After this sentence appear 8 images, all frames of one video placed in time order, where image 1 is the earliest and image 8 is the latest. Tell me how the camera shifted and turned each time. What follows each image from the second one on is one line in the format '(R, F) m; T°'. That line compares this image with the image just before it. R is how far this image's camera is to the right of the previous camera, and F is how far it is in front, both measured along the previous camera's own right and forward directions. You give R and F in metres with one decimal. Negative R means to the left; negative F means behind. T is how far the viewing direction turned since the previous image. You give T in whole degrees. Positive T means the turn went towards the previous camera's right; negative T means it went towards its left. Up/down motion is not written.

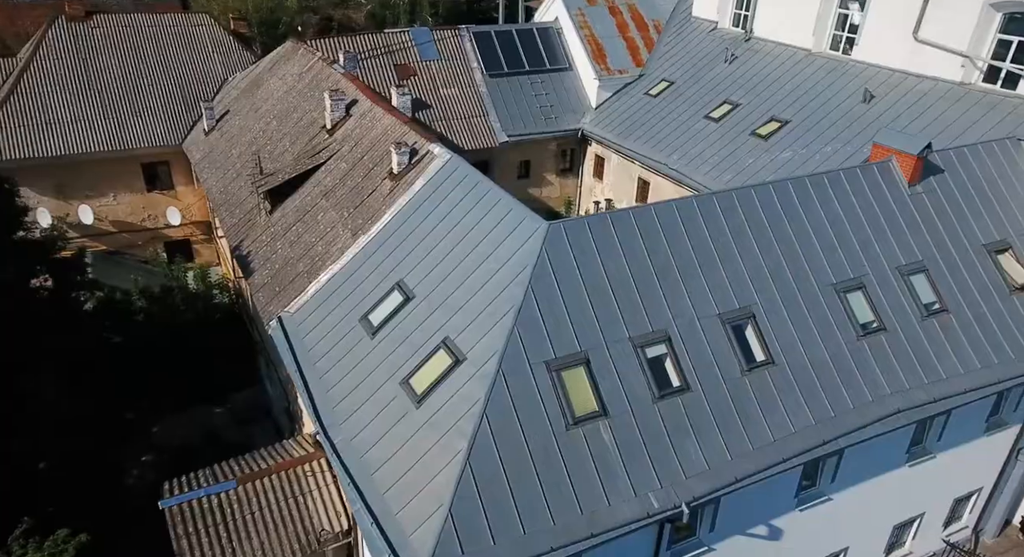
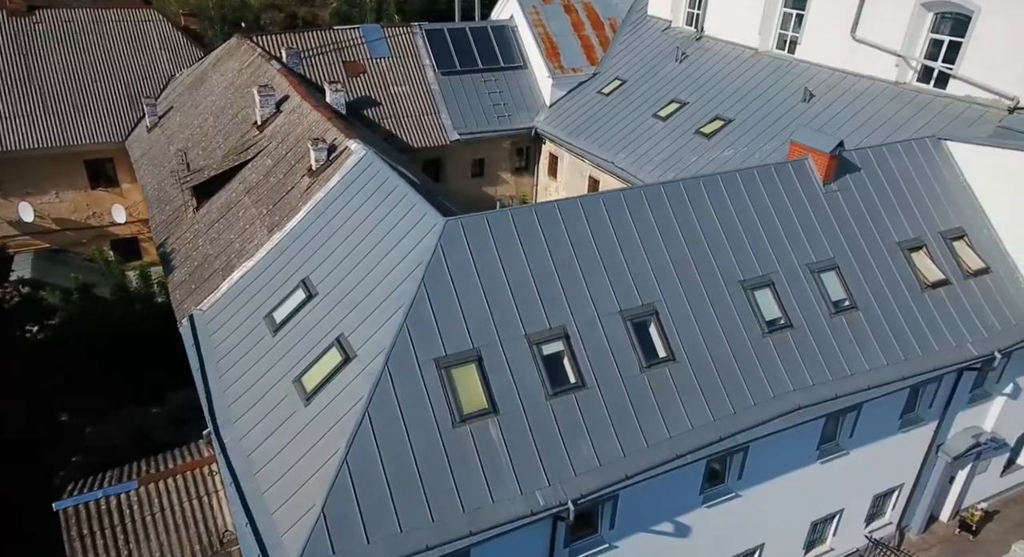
(+1.4, +0.1) m; +1°
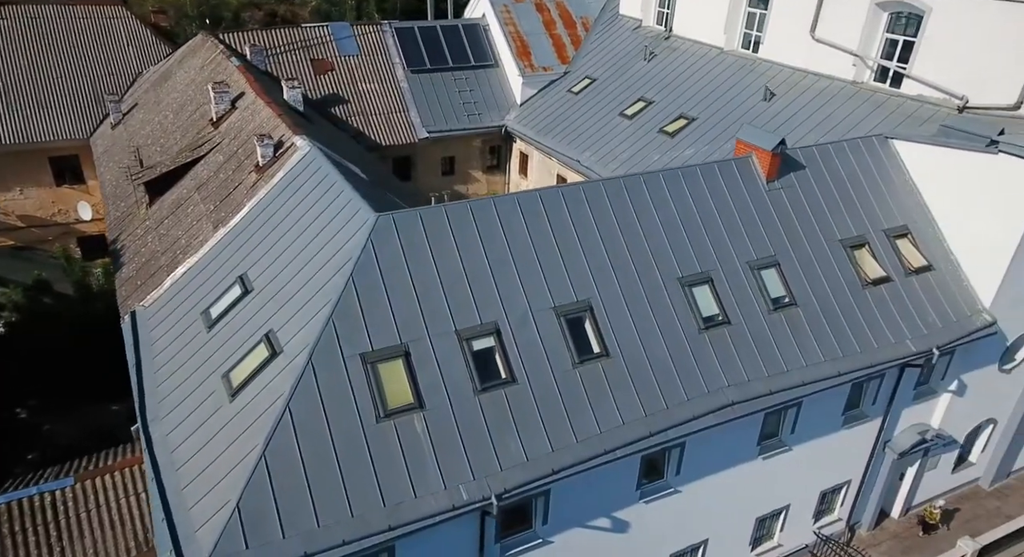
(+1.0, 0.0) m; +1°
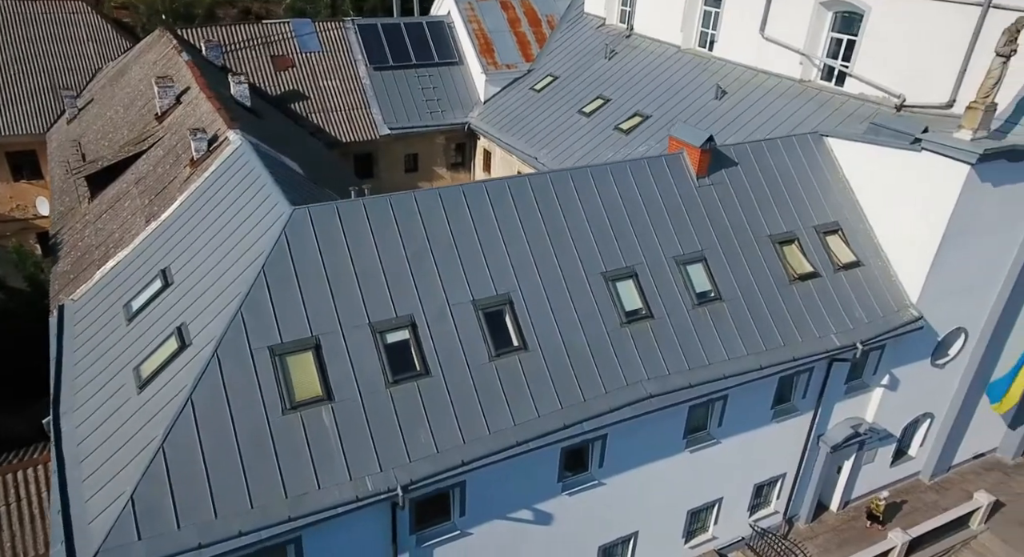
(+1.2, -0.1) m; +1°
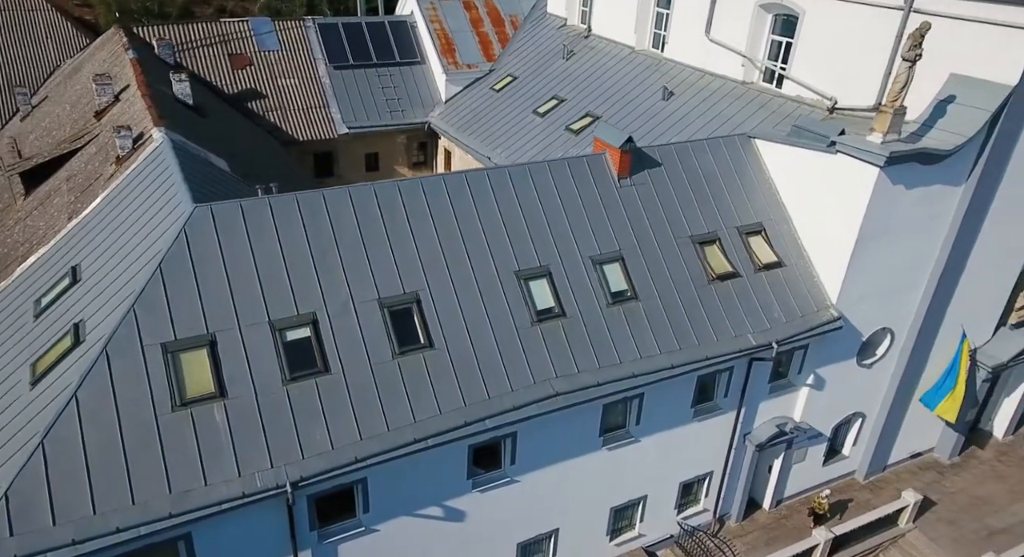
(+1.5, -0.1) m; +1°
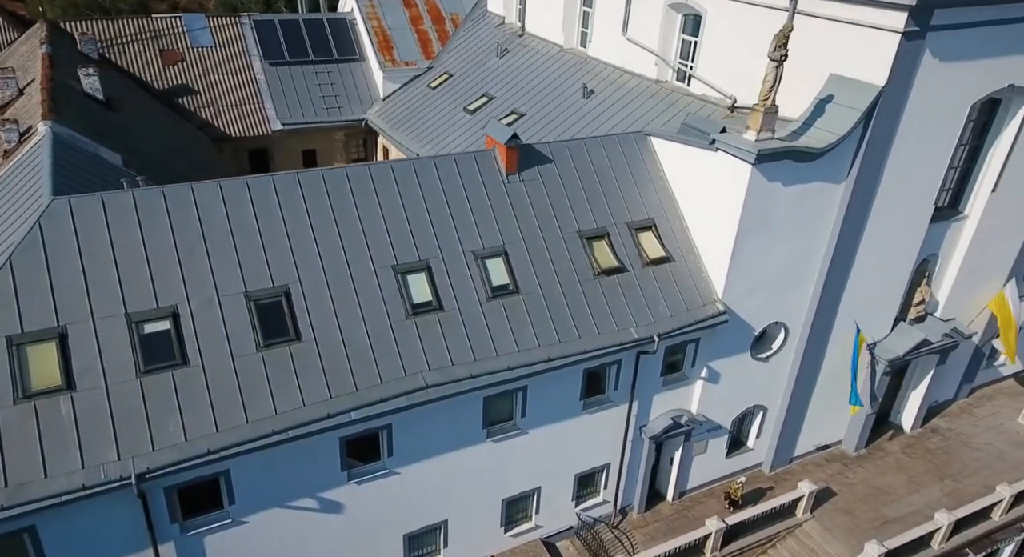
(+2.0, -0.2) m; +2°
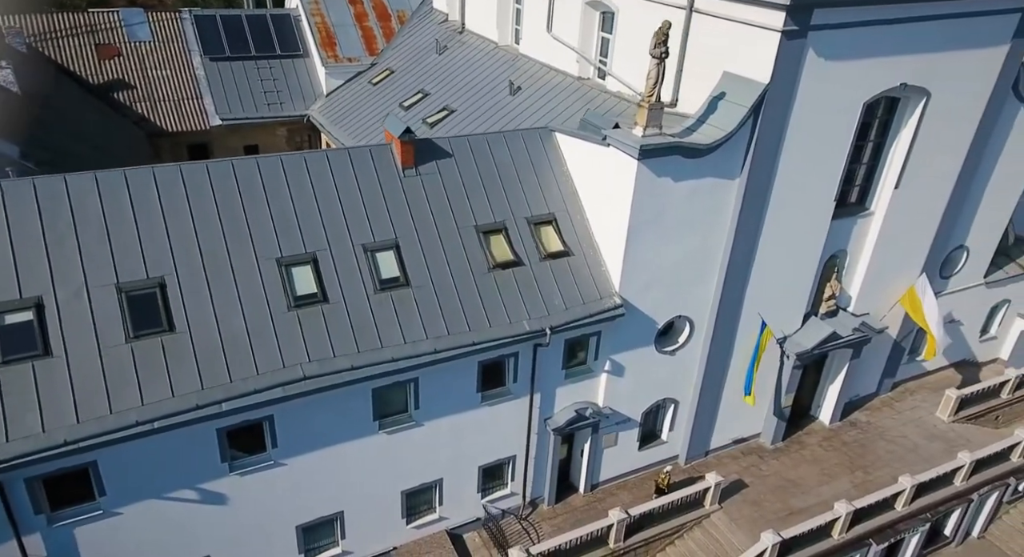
(+2.0, -0.2) m; +1°
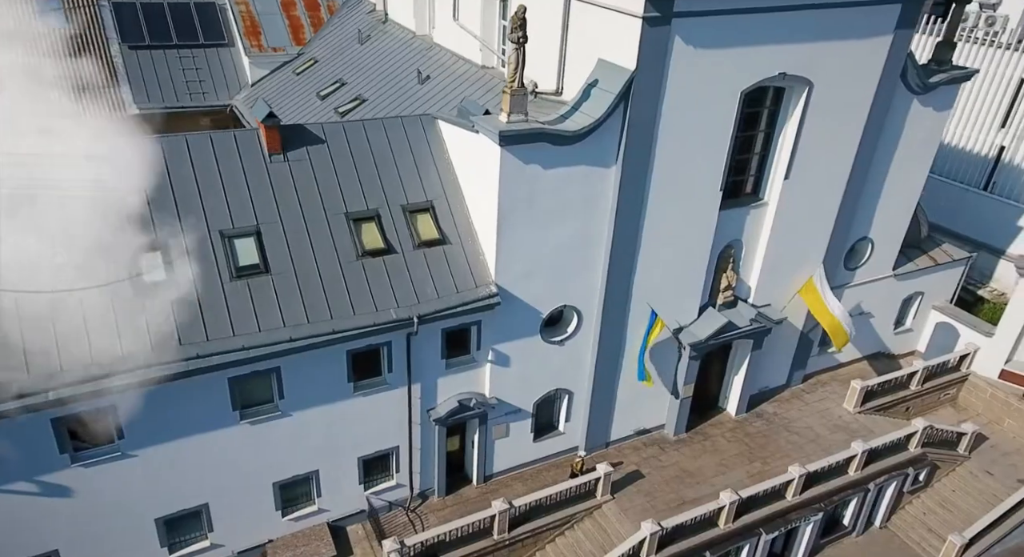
(+2.4, +0.2) m; +2°
